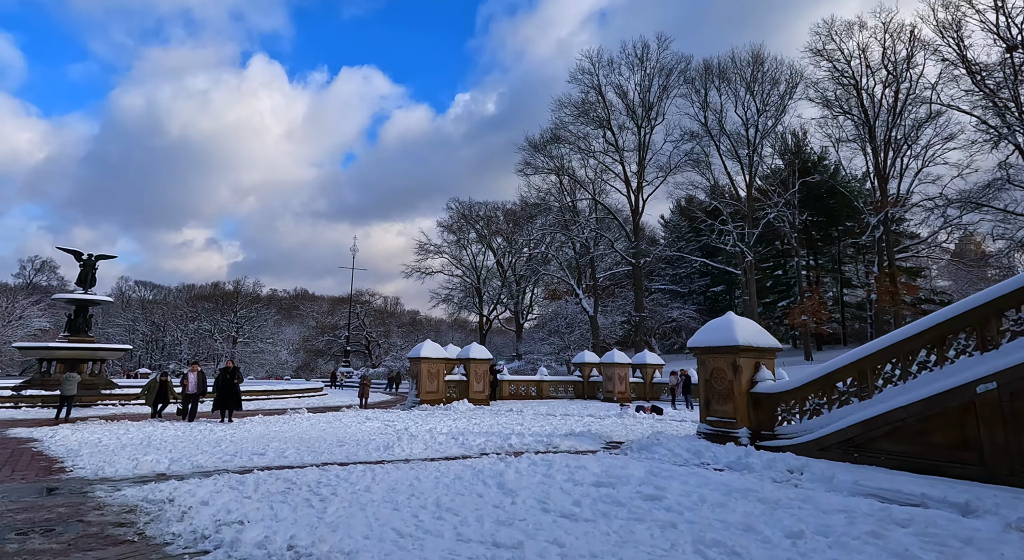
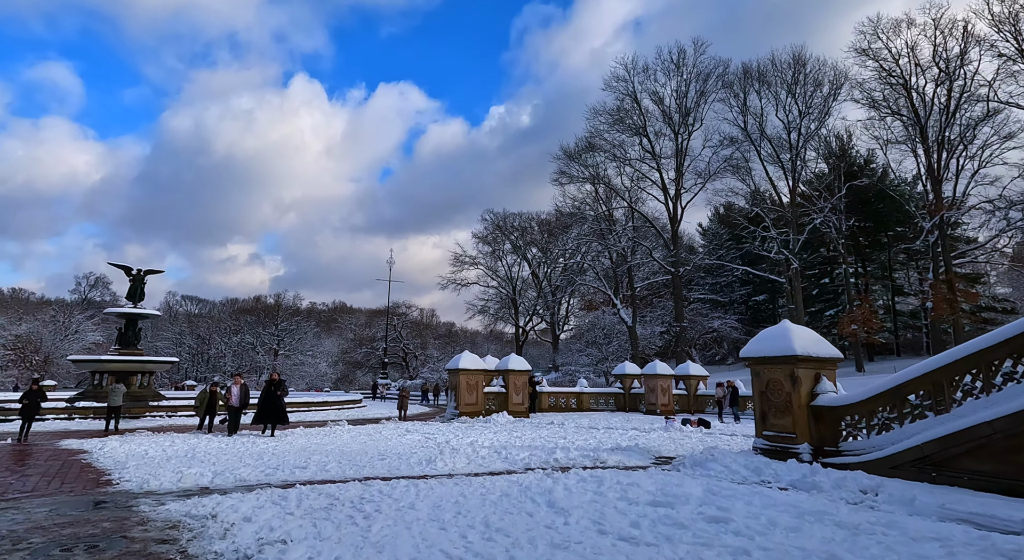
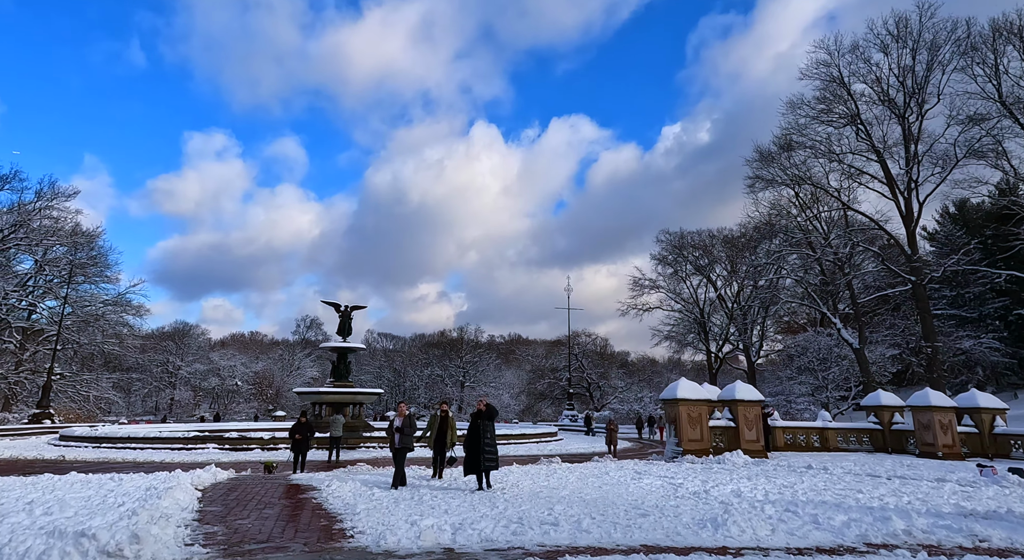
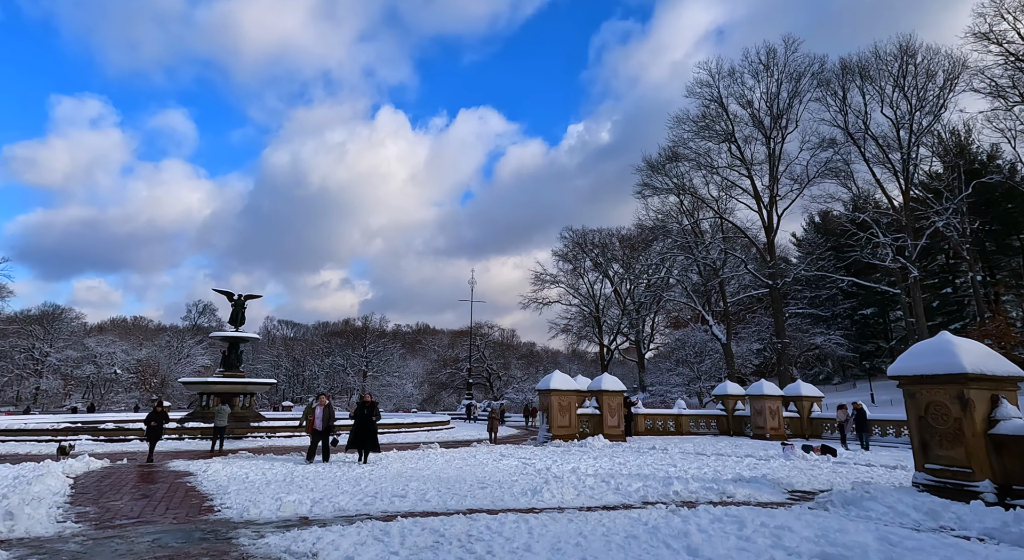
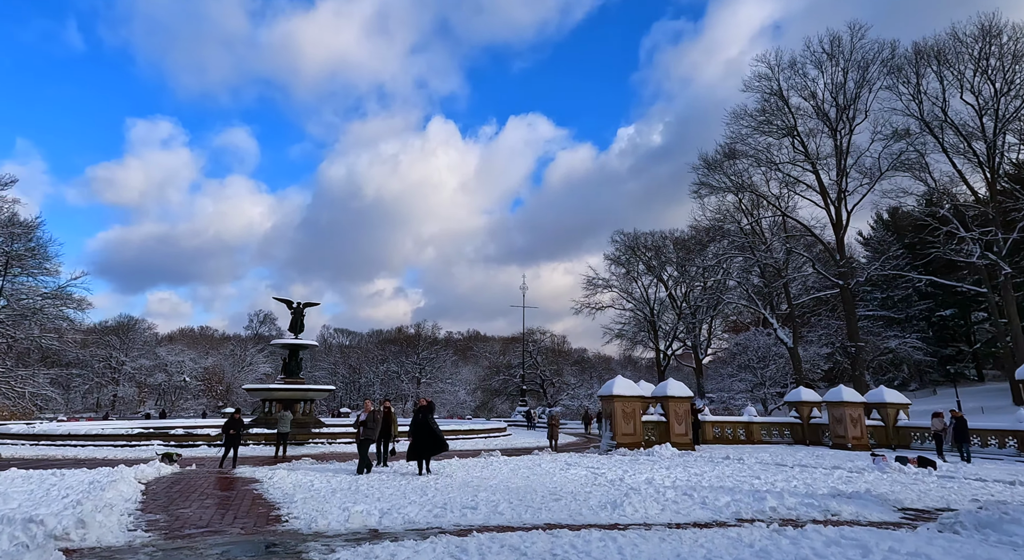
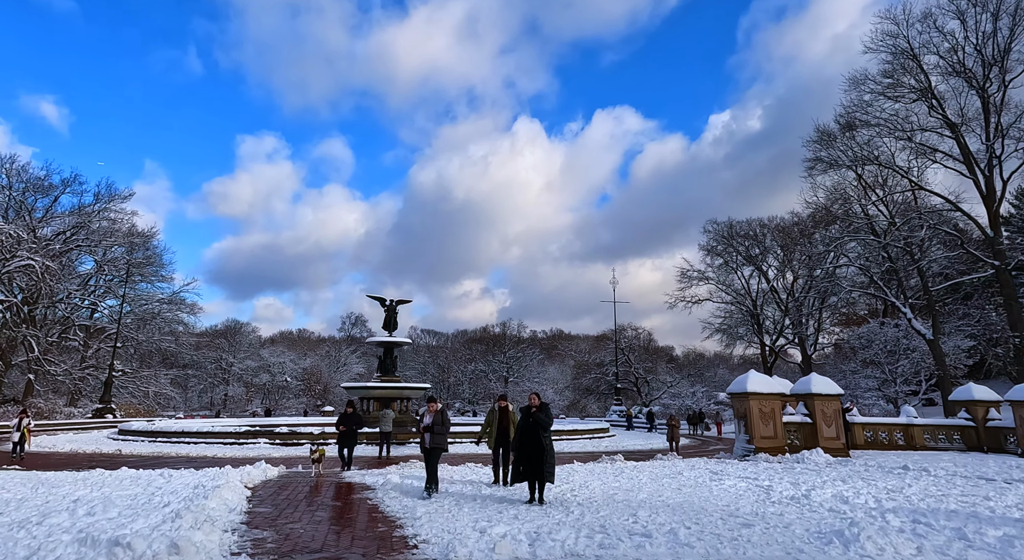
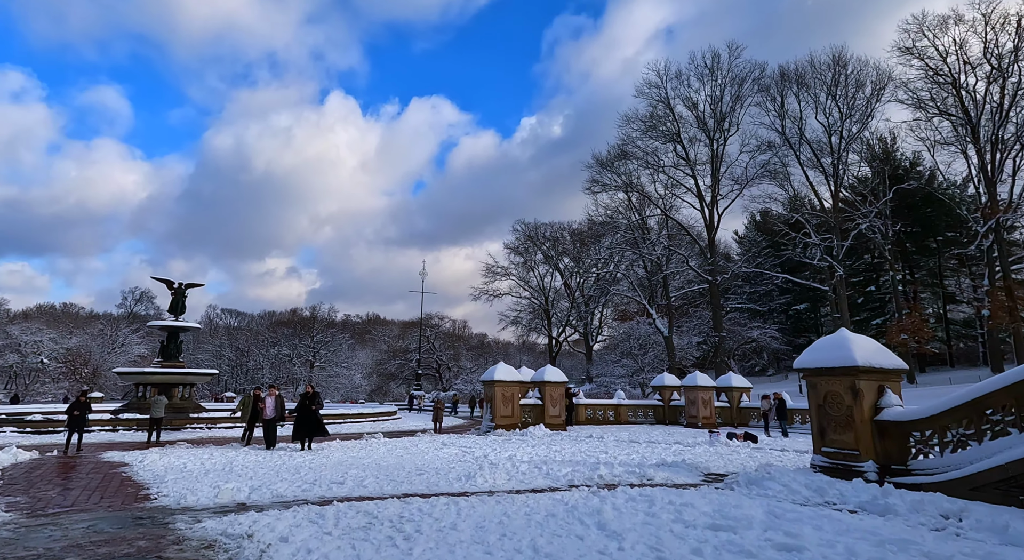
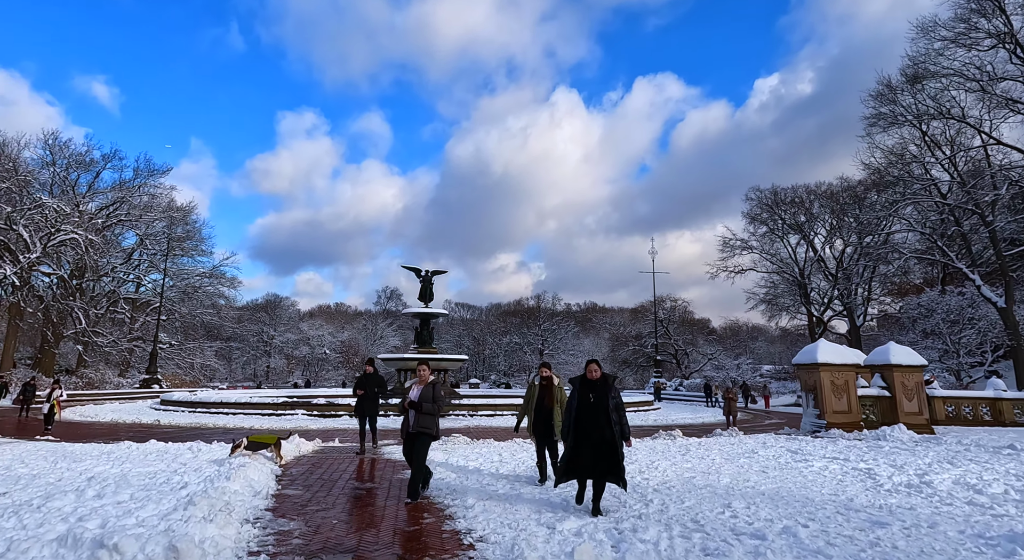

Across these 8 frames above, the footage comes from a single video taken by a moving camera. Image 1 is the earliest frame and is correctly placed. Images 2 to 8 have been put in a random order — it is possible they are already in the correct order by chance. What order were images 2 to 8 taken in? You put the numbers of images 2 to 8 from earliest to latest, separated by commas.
2, 7, 4, 5, 3, 6, 8
